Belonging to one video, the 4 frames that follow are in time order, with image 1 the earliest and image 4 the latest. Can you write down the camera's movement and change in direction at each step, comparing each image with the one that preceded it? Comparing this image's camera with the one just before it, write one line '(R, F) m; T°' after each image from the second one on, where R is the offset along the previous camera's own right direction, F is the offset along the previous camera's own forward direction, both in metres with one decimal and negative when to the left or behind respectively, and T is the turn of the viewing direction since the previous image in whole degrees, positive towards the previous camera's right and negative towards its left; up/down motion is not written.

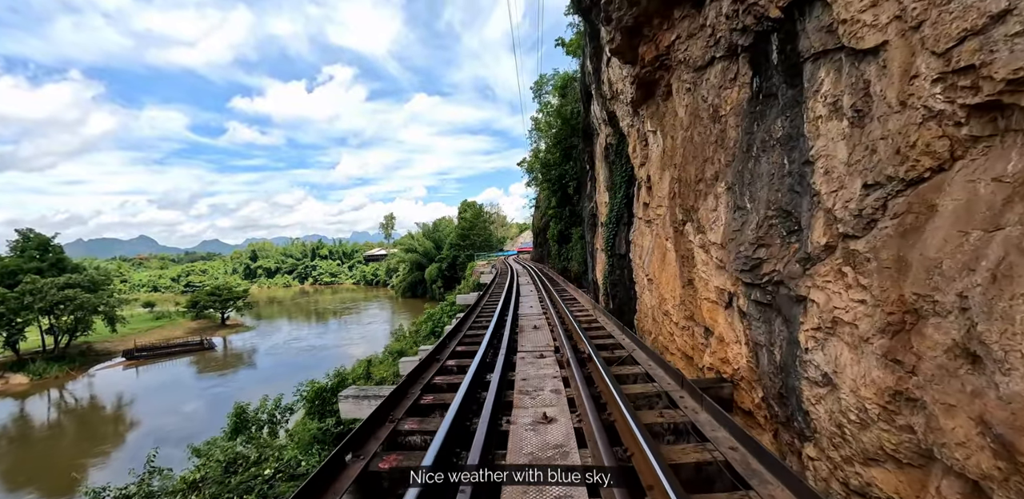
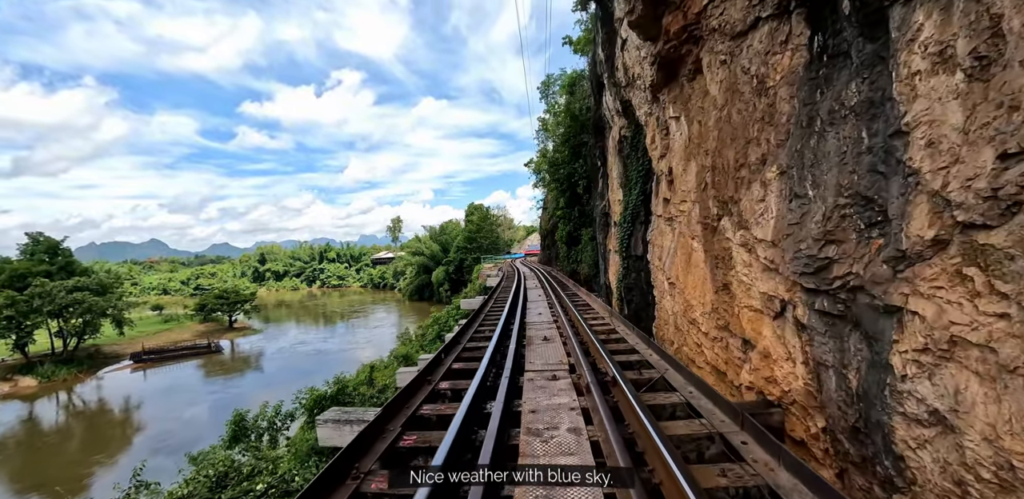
(0.0, +0.7) m; -1°
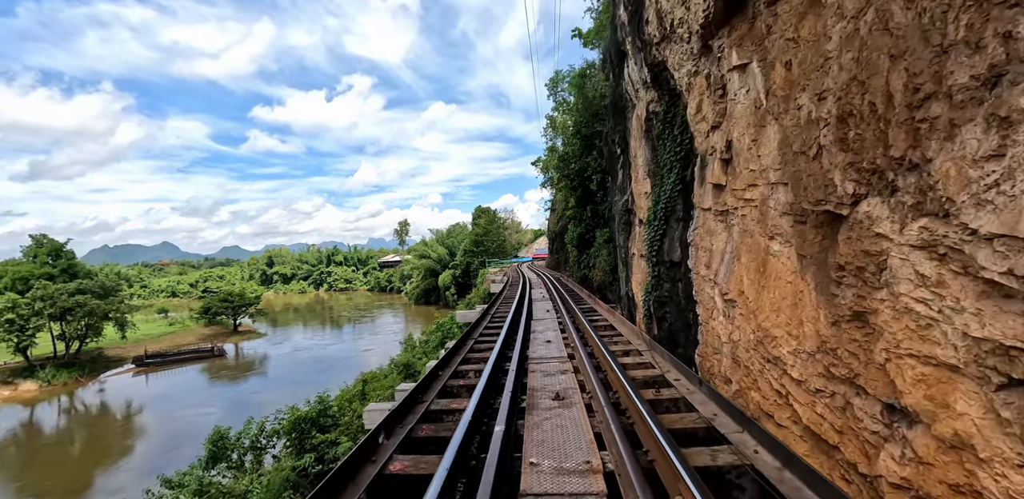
(+0.1, +1.8) m; -1°
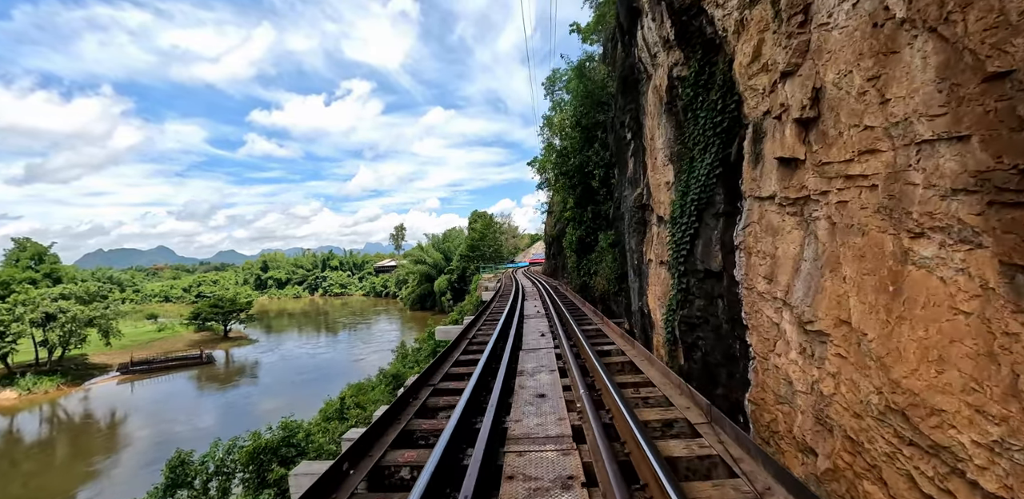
(+0.2, +1.7) m; 0°
